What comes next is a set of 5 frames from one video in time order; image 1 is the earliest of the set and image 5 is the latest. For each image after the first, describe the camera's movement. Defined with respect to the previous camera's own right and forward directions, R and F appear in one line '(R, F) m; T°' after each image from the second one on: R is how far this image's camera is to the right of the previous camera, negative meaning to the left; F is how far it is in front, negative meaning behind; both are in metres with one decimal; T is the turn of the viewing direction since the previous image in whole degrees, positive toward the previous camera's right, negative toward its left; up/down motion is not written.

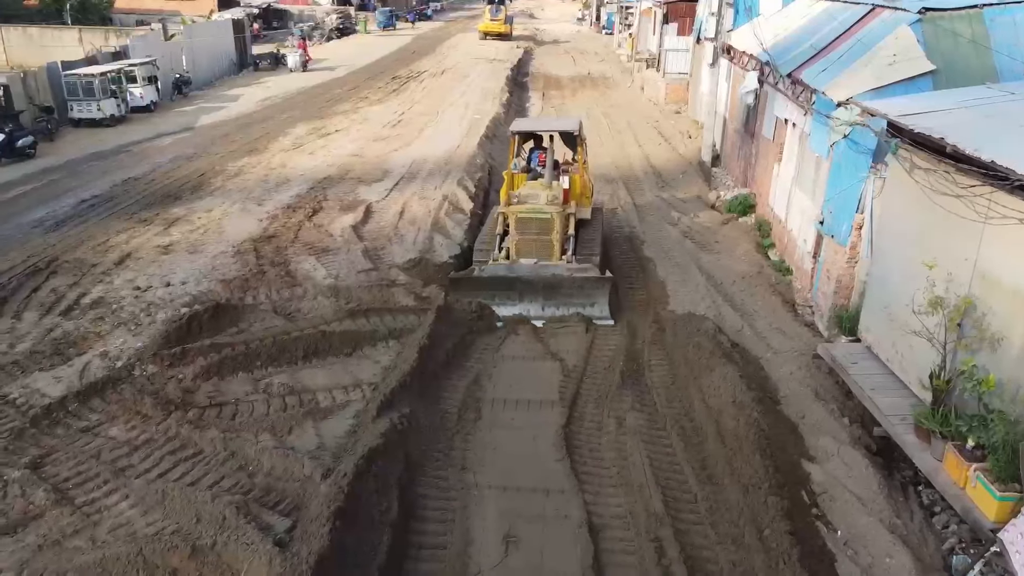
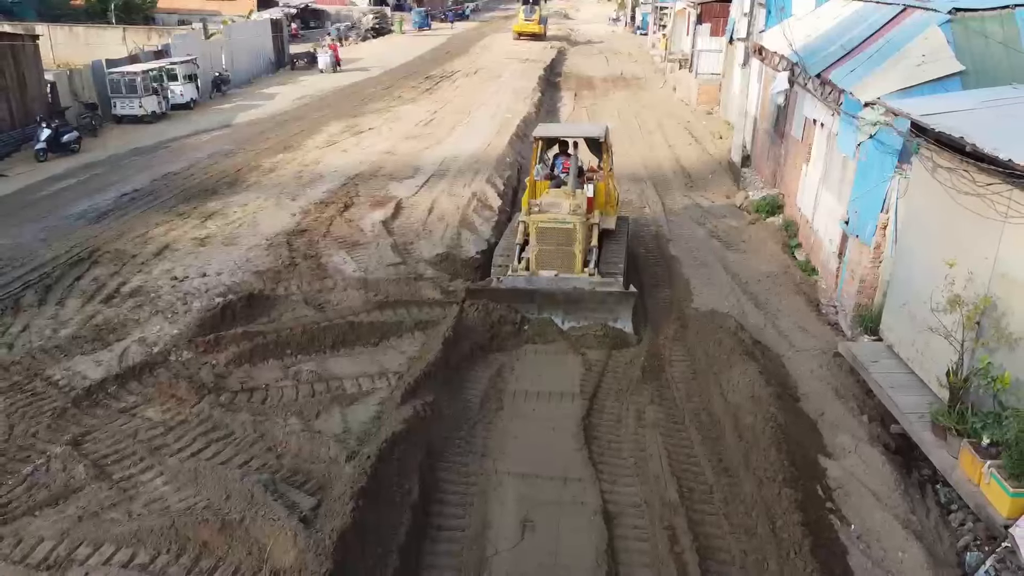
(+0.1, -0.2) m; -2°
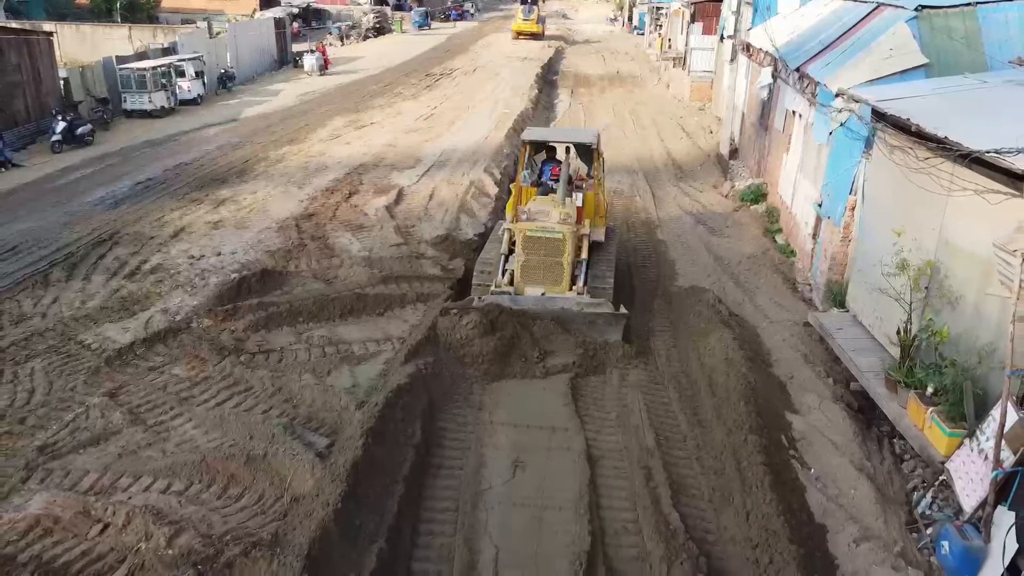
(+0.1, -0.7) m; 0°
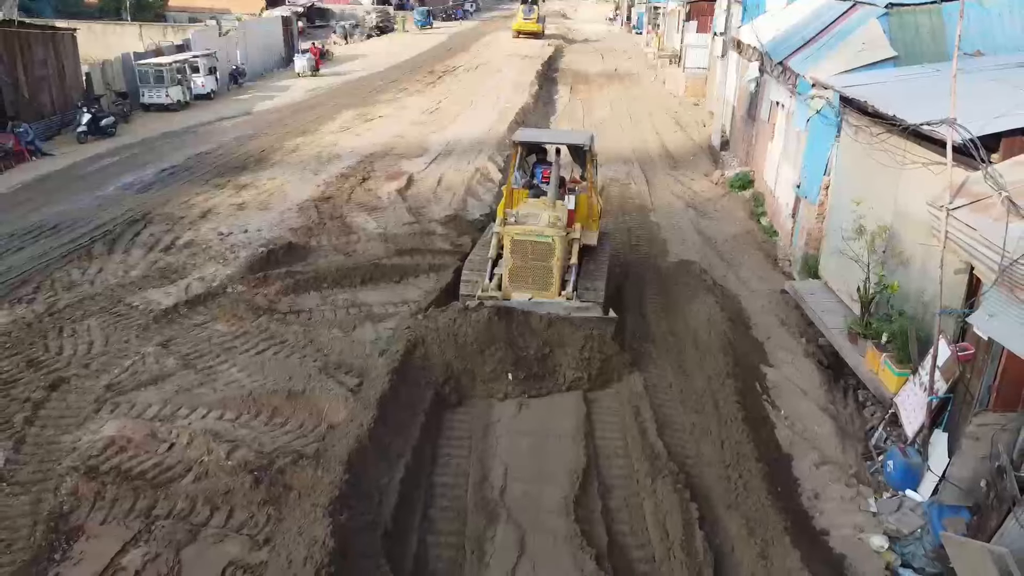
(-0.1, -1.0) m; 0°
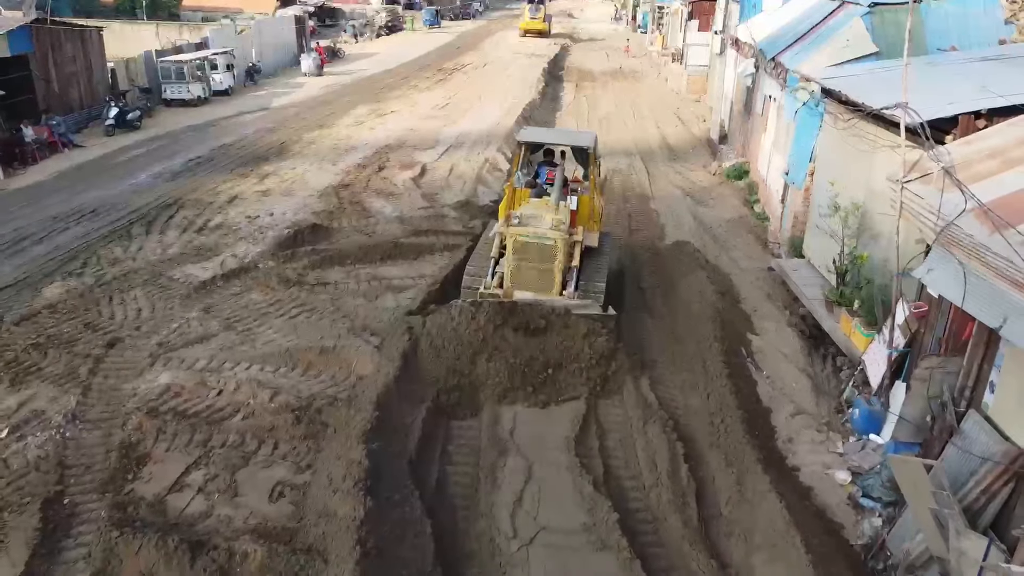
(0.0, -0.9) m; 0°
